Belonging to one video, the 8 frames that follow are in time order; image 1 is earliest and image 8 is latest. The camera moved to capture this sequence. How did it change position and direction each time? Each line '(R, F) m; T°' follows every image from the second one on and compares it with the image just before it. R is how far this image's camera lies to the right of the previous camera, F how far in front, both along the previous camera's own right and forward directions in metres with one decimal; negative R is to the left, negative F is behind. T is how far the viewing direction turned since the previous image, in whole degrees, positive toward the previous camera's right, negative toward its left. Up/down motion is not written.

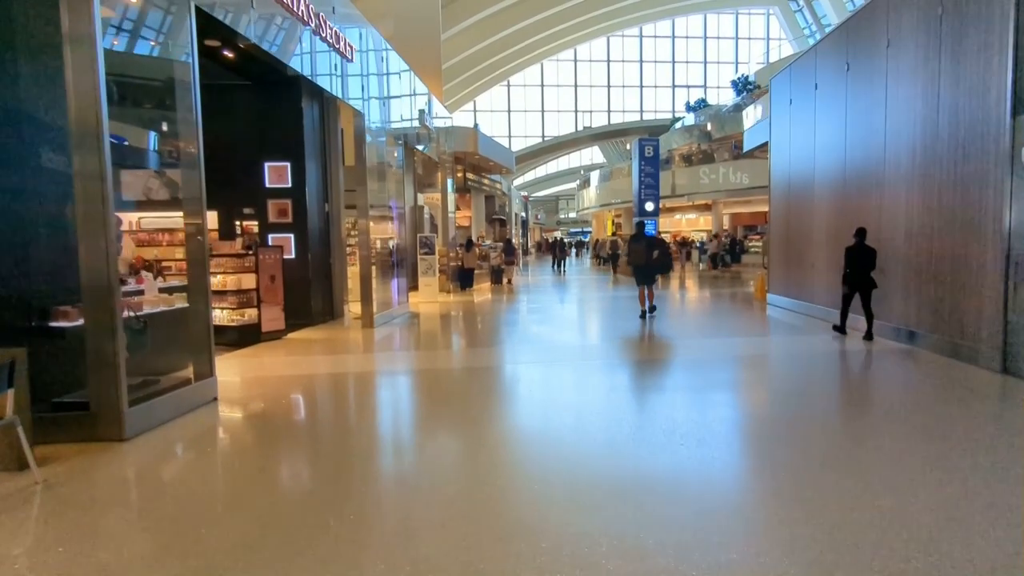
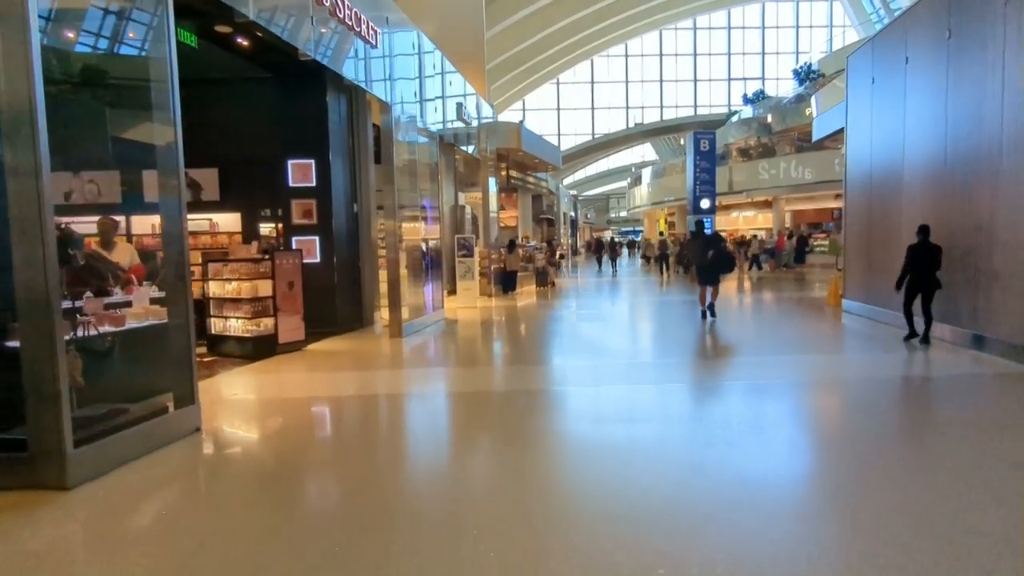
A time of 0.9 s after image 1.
(+0.1, +0.9) m; -5°
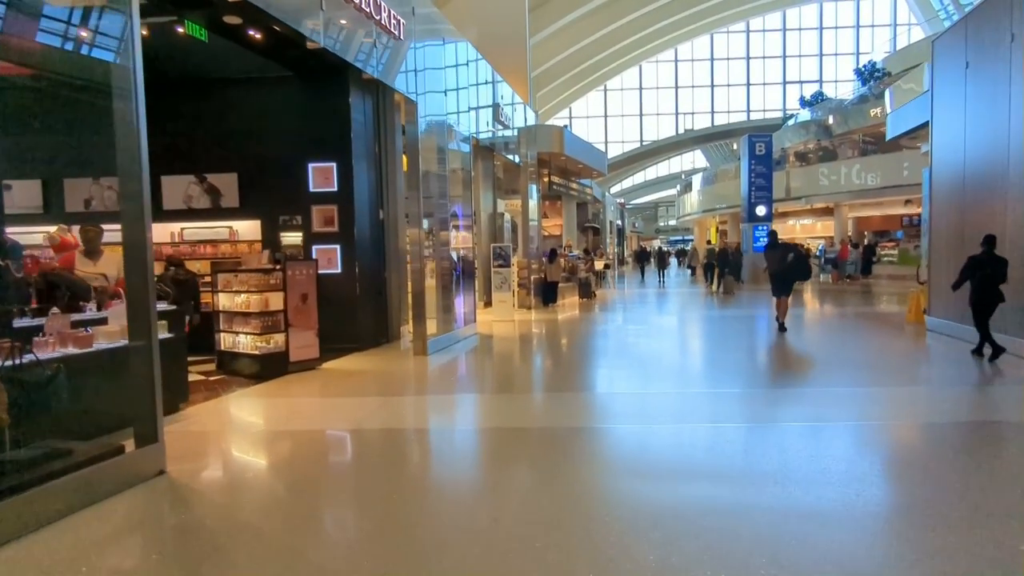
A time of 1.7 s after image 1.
(+0.1, +0.9) m; -4°
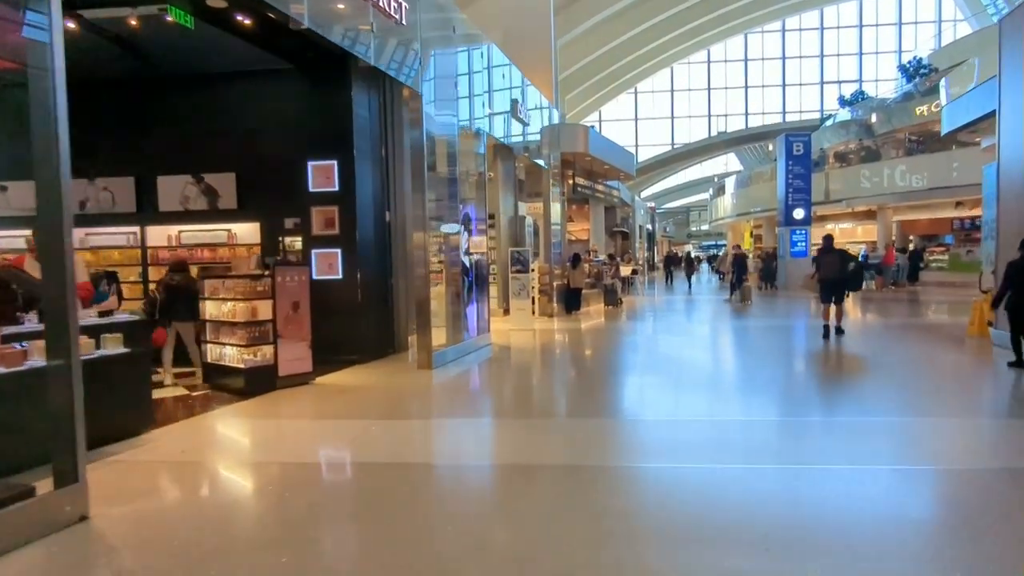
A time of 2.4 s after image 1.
(+0.2, +0.7) m; -3°
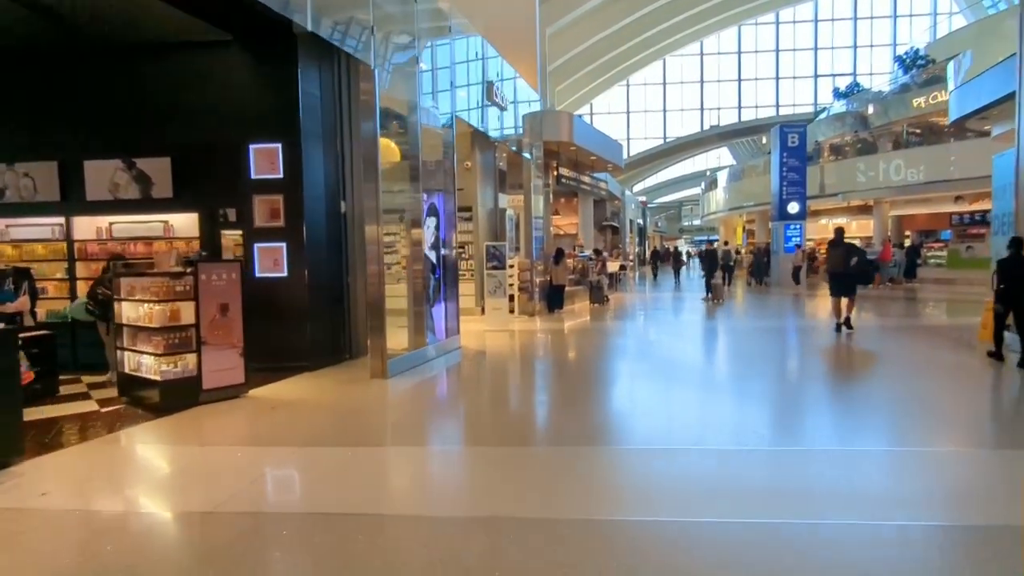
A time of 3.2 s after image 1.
(+0.3, +0.8) m; +1°
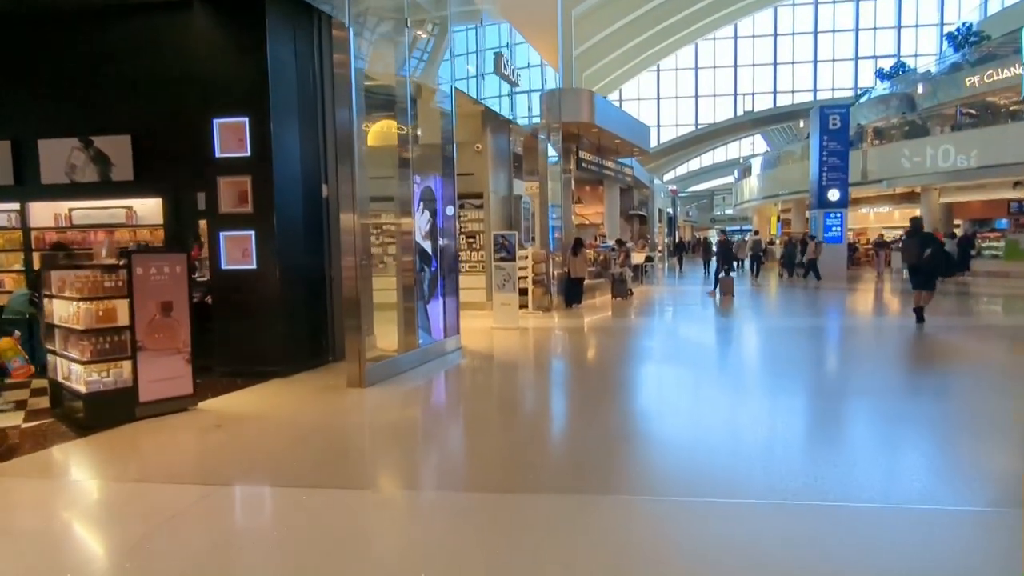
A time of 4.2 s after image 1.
(+0.3, +1.0) m; -3°
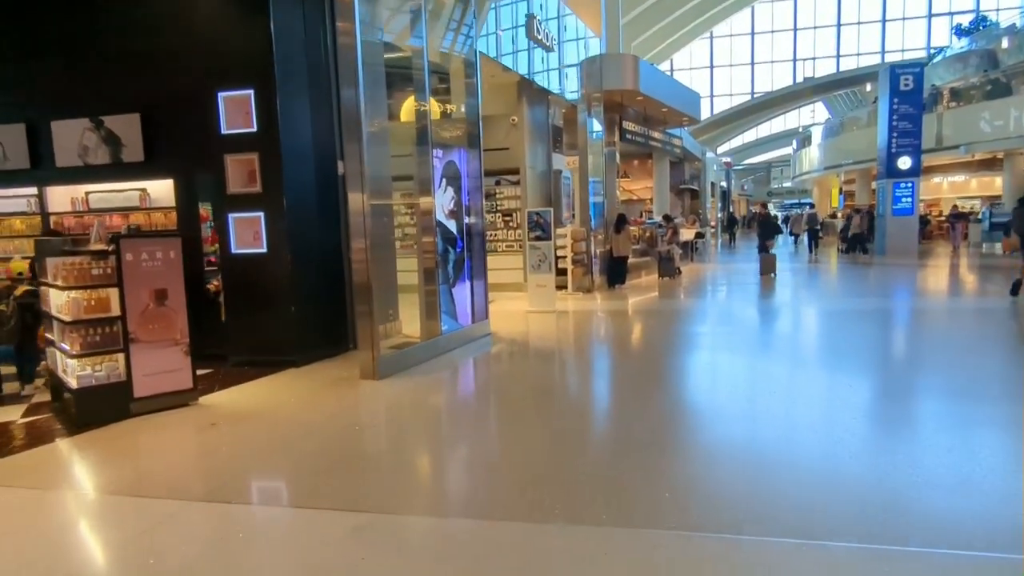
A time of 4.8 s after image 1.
(+0.2, +0.6) m; -5°
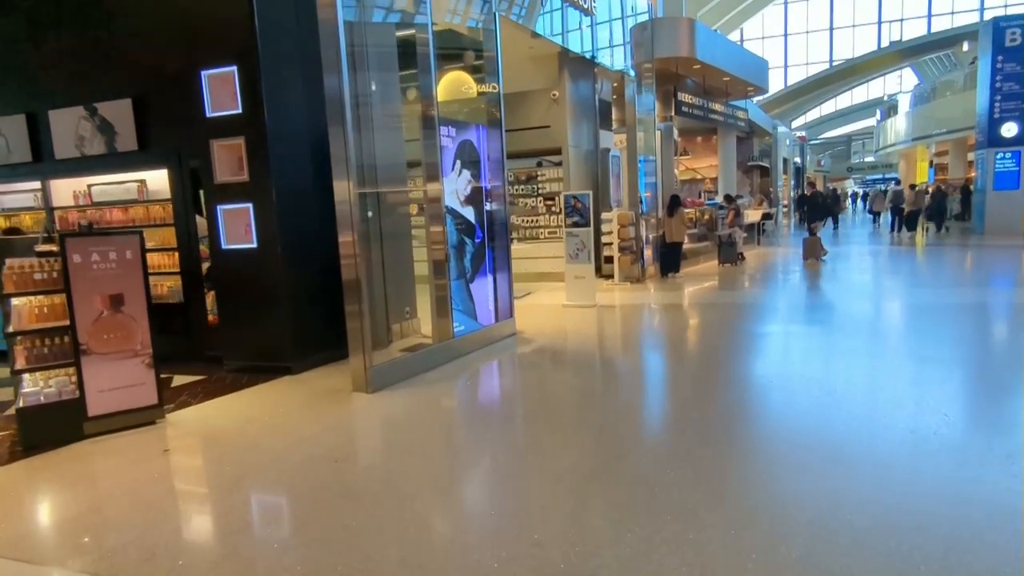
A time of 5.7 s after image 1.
(+0.4, +0.8) m; -6°
